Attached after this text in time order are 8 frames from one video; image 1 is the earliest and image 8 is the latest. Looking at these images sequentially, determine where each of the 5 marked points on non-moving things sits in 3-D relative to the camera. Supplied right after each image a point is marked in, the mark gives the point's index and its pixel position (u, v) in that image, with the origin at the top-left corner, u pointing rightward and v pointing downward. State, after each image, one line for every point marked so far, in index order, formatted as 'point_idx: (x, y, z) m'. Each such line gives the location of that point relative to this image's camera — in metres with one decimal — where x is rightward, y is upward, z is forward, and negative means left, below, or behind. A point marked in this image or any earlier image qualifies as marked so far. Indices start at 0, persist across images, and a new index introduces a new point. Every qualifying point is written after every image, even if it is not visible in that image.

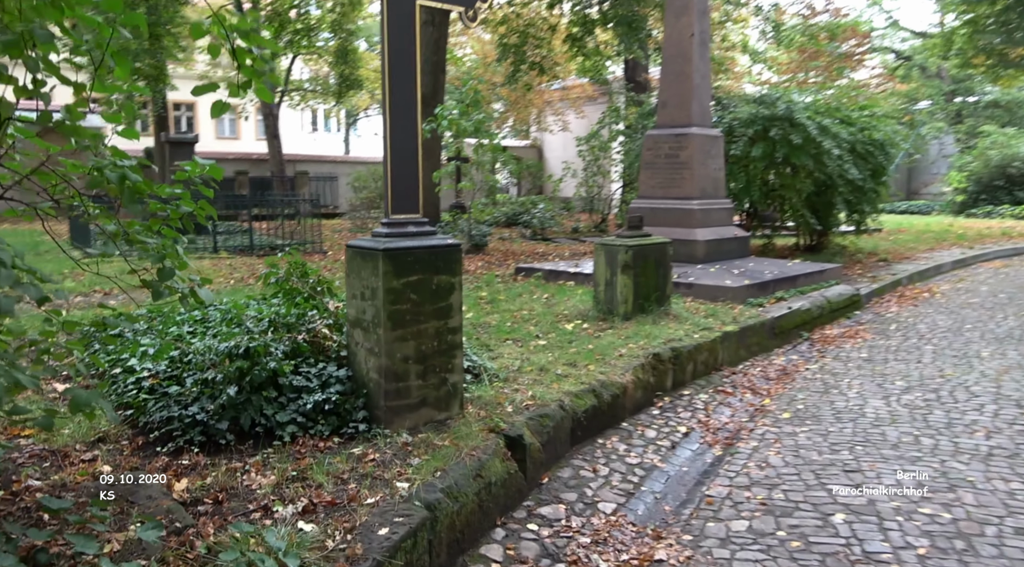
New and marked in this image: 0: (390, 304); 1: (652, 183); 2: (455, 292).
0: (-0.7, -0.1, +4.0) m
1: (+2.0, +1.4, +10.6) m
2: (-0.3, 0.0, +4.3) m
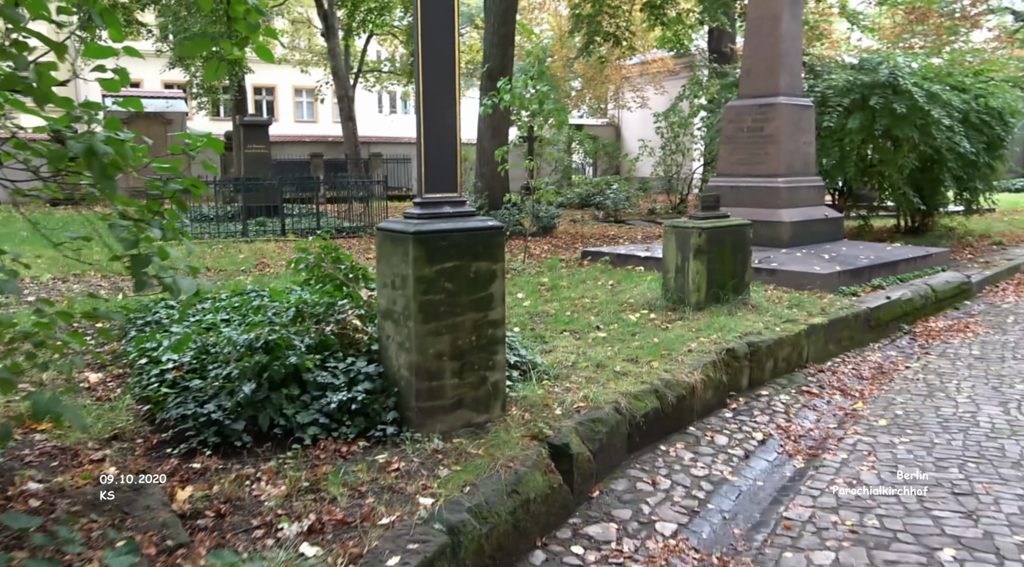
0: (-0.4, -0.1, +3.6) m
1: (+2.9, +1.6, +9.8) m
2: (-0.1, 0.0, +3.9) m
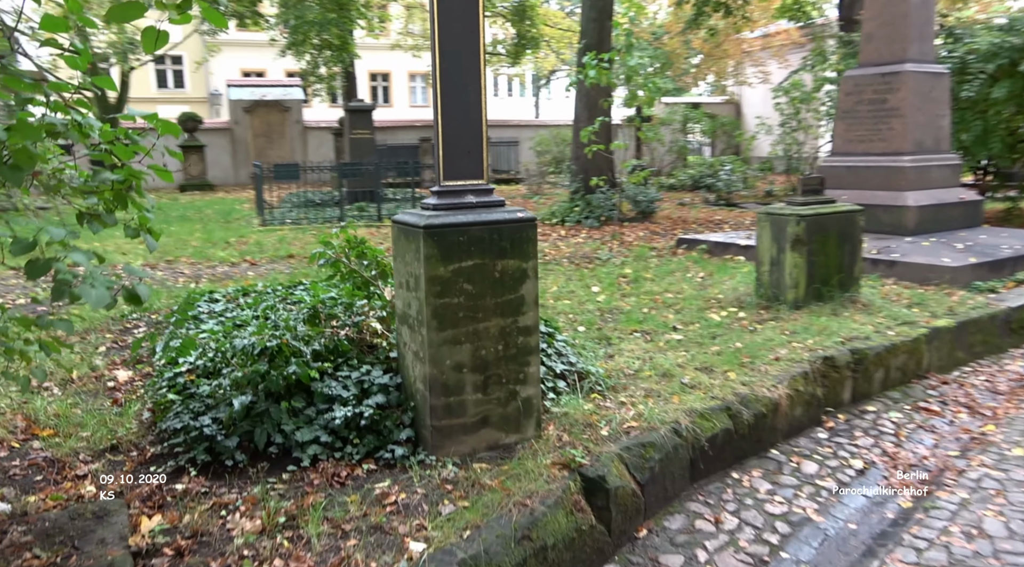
0: (-0.3, -0.1, +3.1) m
1: (+4.0, +1.7, +8.7) m
2: (+0.1, 0.0, +3.3) m
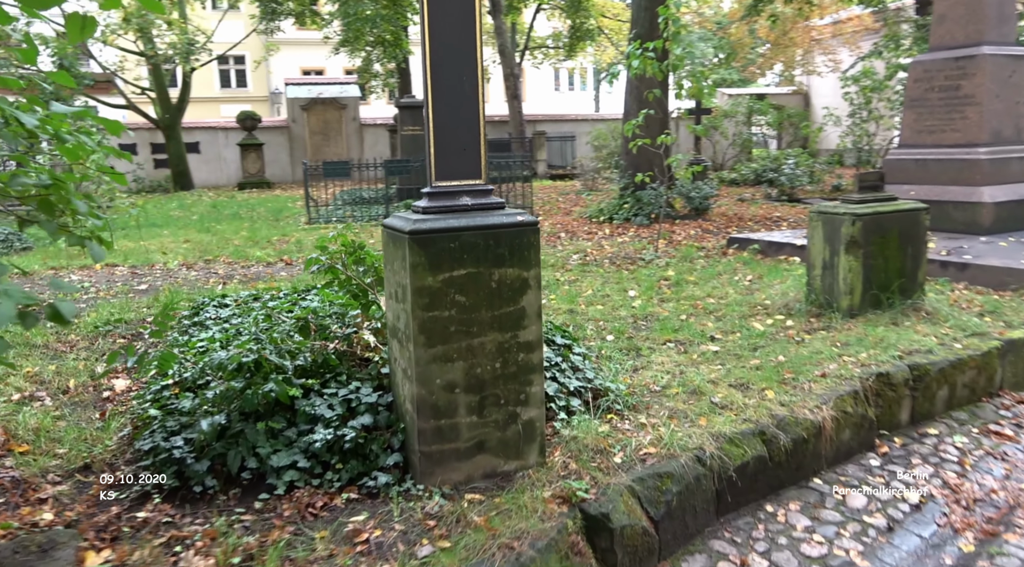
0: (-0.3, -0.1, +2.8) m
1: (+4.4, +1.7, +8.0) m
2: (+0.1, 0.0, +3.0) m
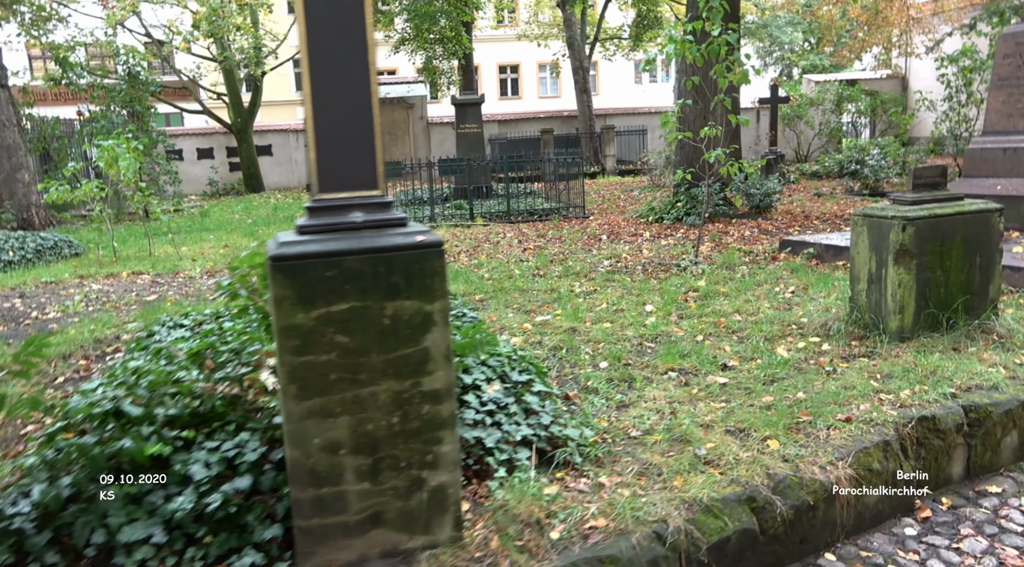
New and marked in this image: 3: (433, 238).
0: (-0.7, -0.2, +2.3) m
1: (+4.6, +1.6, +6.9) m
2: (-0.3, -0.2, +2.4) m
3: (-0.3, +0.2, +2.4) m
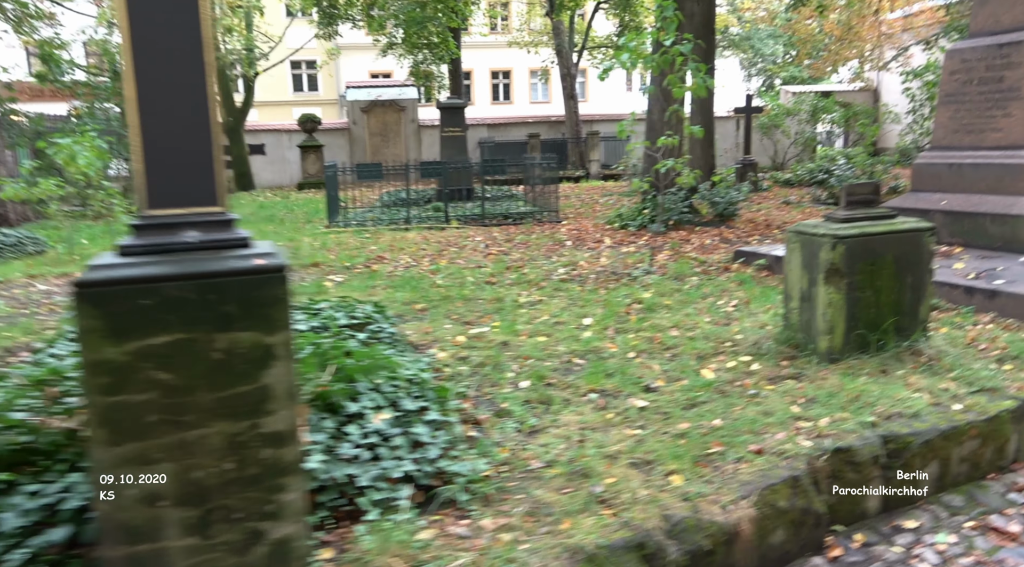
0: (-1.1, -0.3, +2.1) m
1: (+4.1, +1.5, +6.7) m
2: (-0.7, -0.3, +2.2) m
3: (-0.7, +0.1, +2.2) m
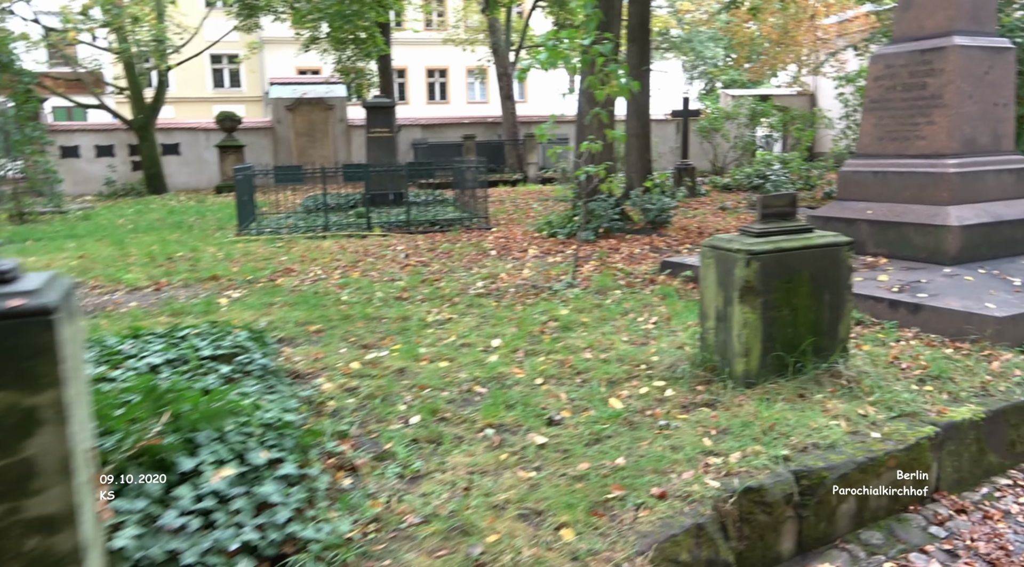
0: (-1.5, -0.5, +1.7) m
1: (+3.4, +1.4, +6.6) m
2: (-1.1, -0.4, +1.8) m
3: (-1.1, -0.1, +1.8) m
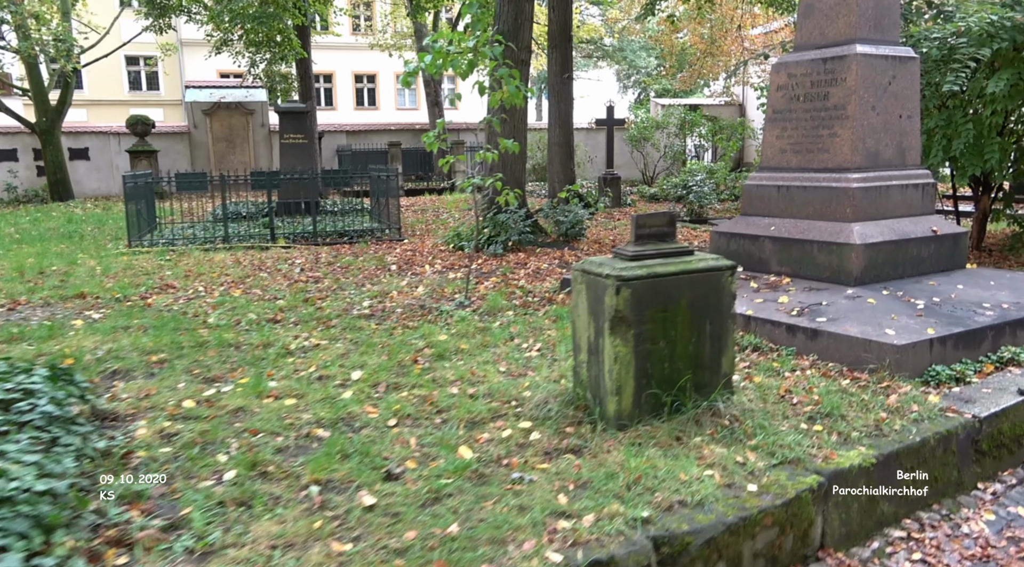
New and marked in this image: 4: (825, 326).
0: (-2.1, -0.6, +1.1) m
1: (+2.5, +1.3, +6.4) m
2: (-1.7, -0.5, +1.3) m
3: (-1.7, -0.2, +1.2) m
4: (+2.0, -0.2, +4.6) m
